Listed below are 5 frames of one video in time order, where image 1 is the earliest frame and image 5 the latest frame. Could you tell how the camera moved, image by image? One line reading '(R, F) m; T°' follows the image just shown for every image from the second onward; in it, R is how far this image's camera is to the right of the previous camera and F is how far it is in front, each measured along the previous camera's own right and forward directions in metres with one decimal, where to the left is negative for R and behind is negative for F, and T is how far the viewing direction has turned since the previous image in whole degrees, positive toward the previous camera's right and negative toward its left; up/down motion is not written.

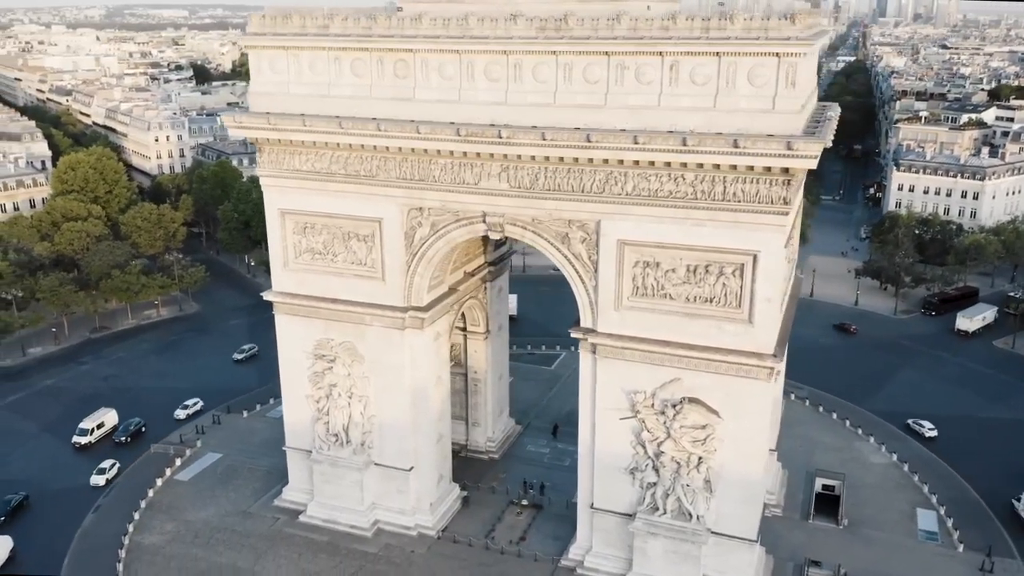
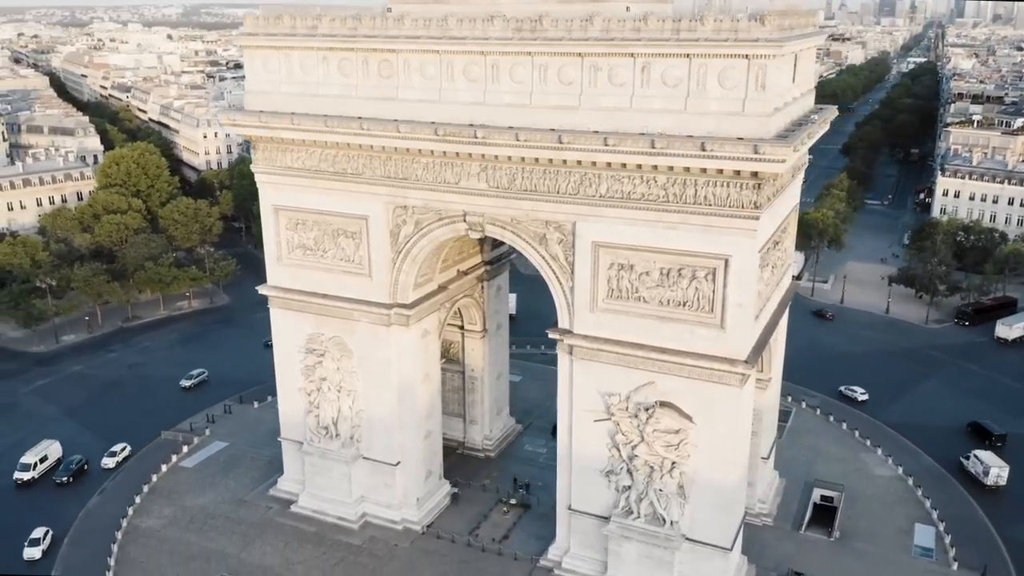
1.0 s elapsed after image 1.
(+1.9, 0.0) m; -4°
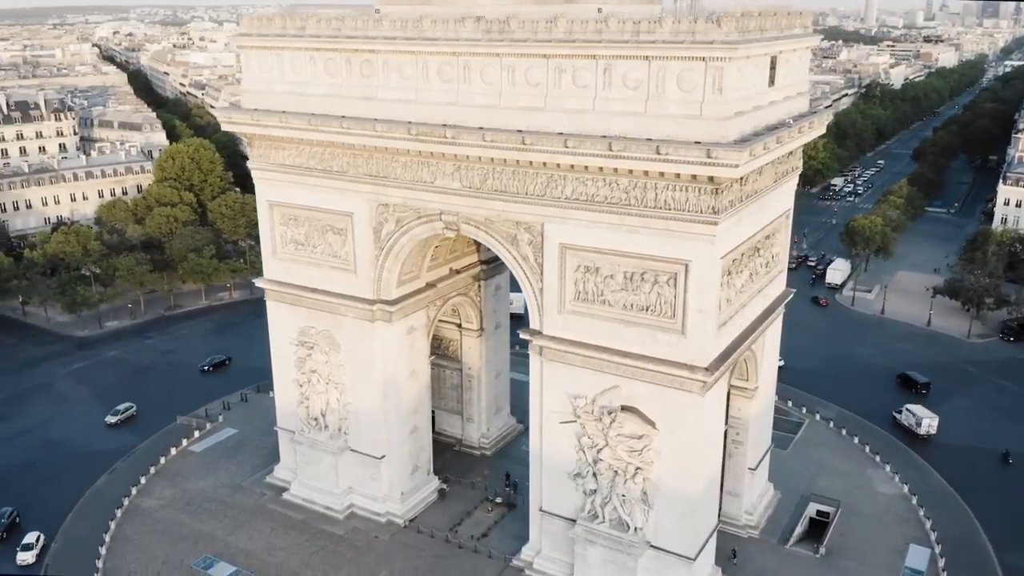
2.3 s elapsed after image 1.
(+2.5, 0.0) m; -5°
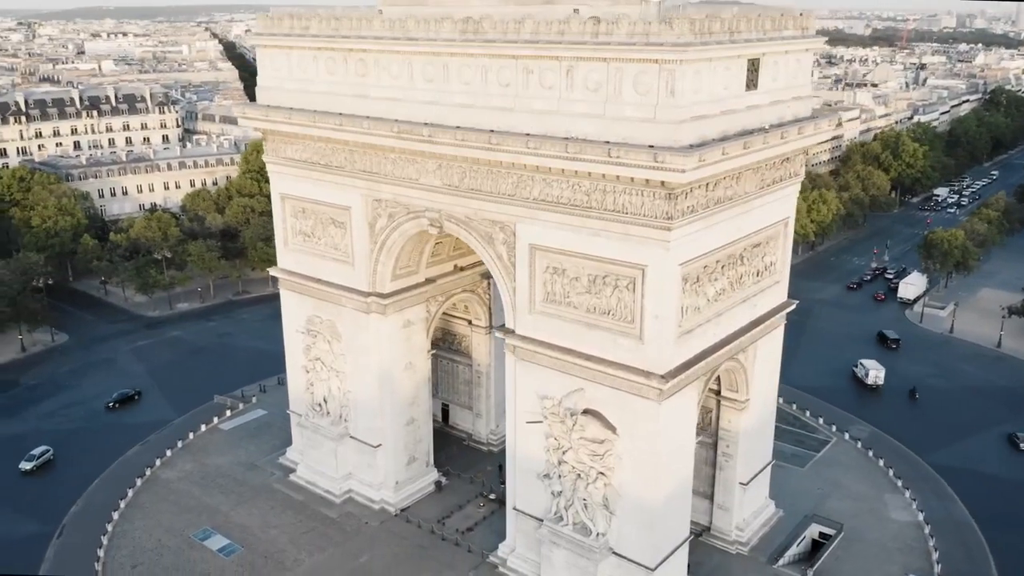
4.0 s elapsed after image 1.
(+3.3, 0.0) m; -7°
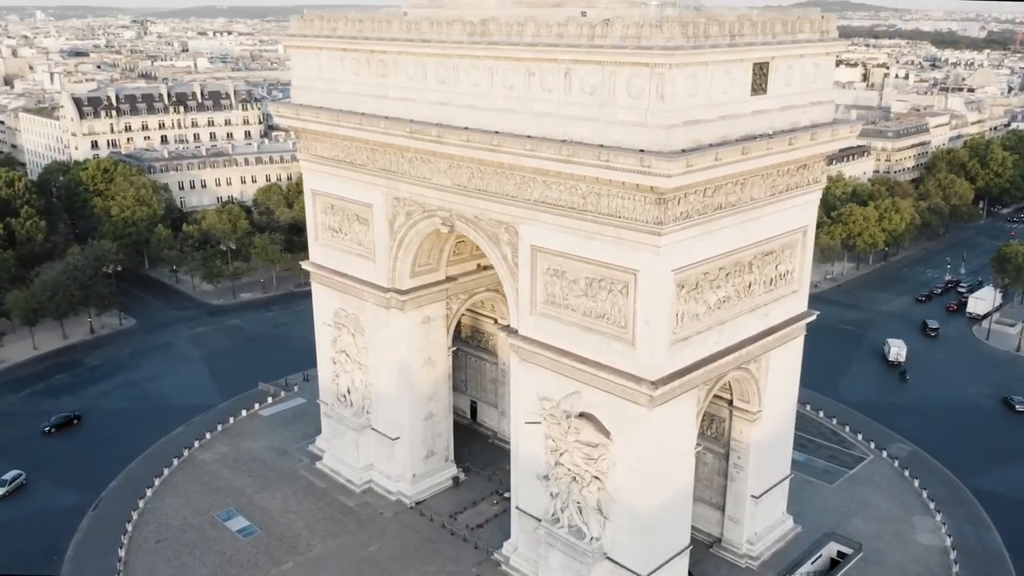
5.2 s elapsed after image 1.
(+2.0, -0.1) m; -6°
